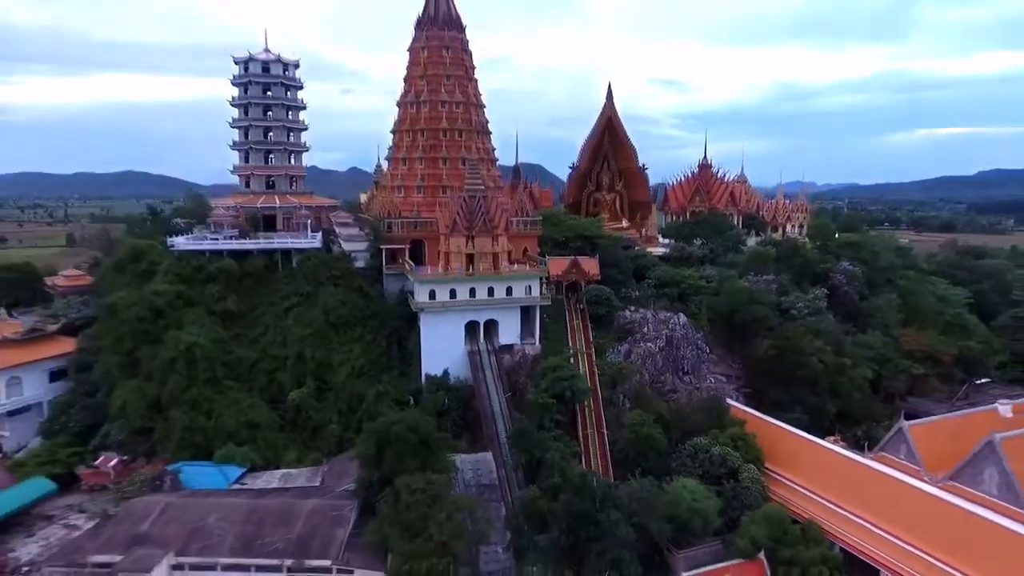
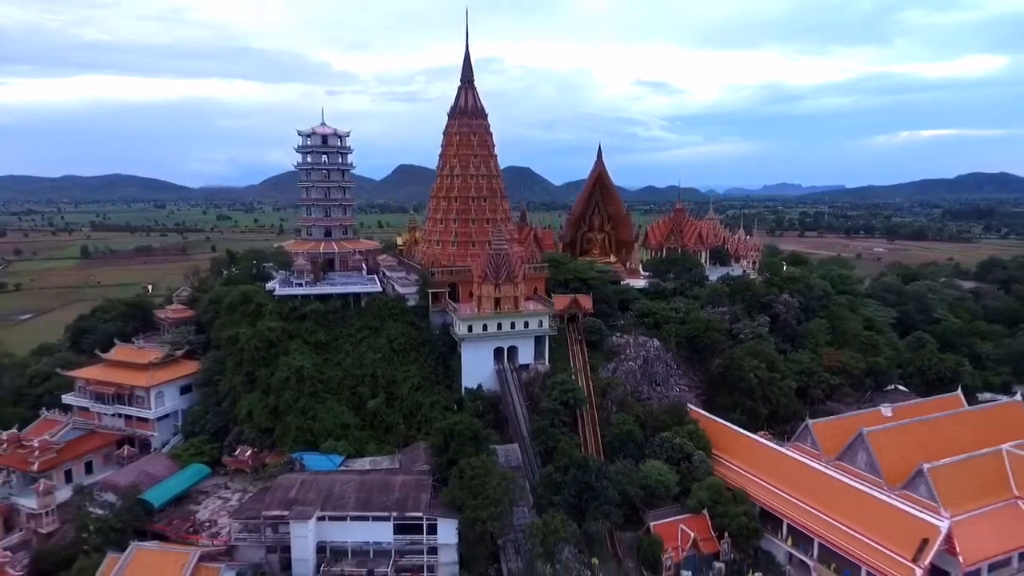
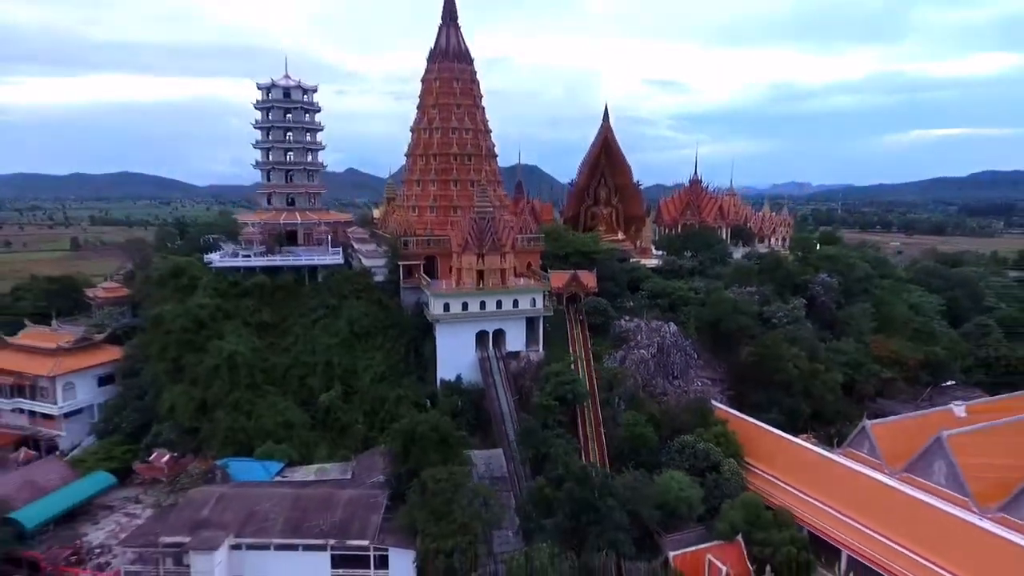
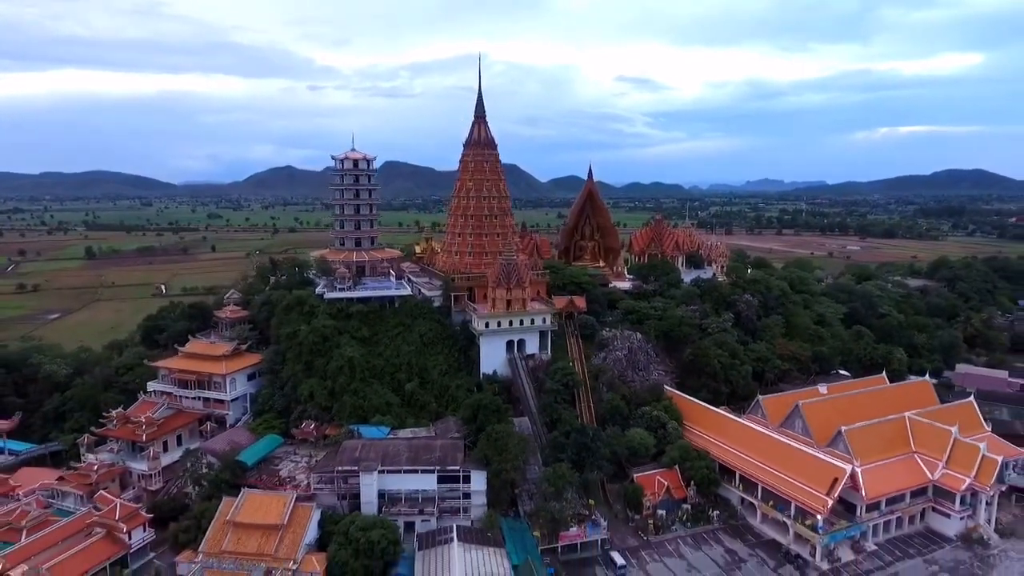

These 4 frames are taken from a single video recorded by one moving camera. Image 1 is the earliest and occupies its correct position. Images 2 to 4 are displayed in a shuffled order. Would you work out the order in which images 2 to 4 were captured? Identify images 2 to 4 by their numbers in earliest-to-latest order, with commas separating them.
3, 2, 4
